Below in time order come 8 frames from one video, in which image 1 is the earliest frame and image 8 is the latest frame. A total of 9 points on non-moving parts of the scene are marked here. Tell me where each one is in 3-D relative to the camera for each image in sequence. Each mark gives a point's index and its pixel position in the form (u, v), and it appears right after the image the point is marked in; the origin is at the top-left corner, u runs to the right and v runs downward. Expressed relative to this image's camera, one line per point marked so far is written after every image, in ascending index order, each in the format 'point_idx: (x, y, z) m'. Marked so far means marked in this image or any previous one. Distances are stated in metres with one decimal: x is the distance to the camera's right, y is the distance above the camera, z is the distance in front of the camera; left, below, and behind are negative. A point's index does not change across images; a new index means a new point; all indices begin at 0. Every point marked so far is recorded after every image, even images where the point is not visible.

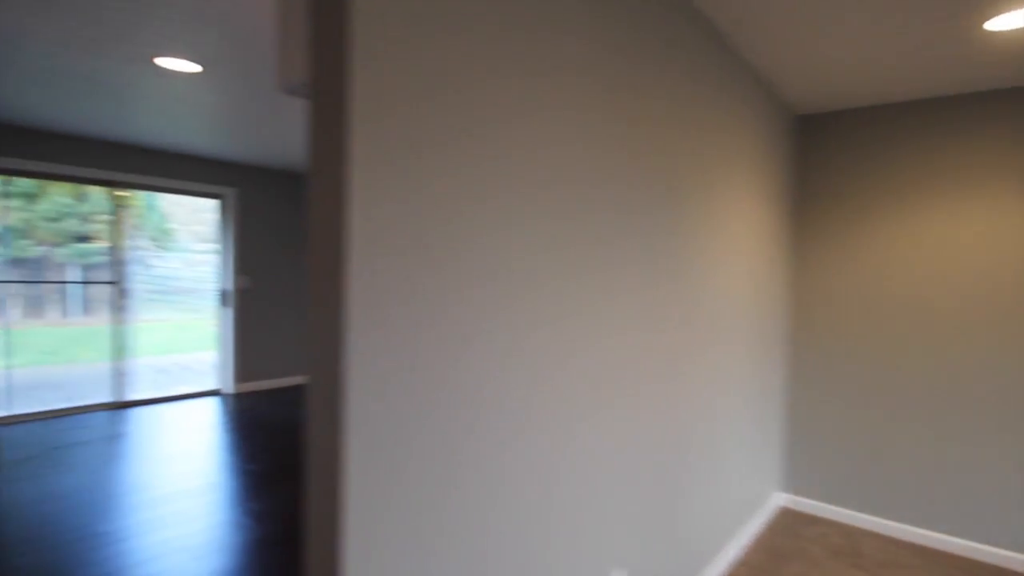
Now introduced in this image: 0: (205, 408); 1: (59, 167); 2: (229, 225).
0: (-3.0, -1.2, +5.2) m
1: (-3.9, +1.0, +4.5) m
2: (-3.0, +0.7, +5.6) m
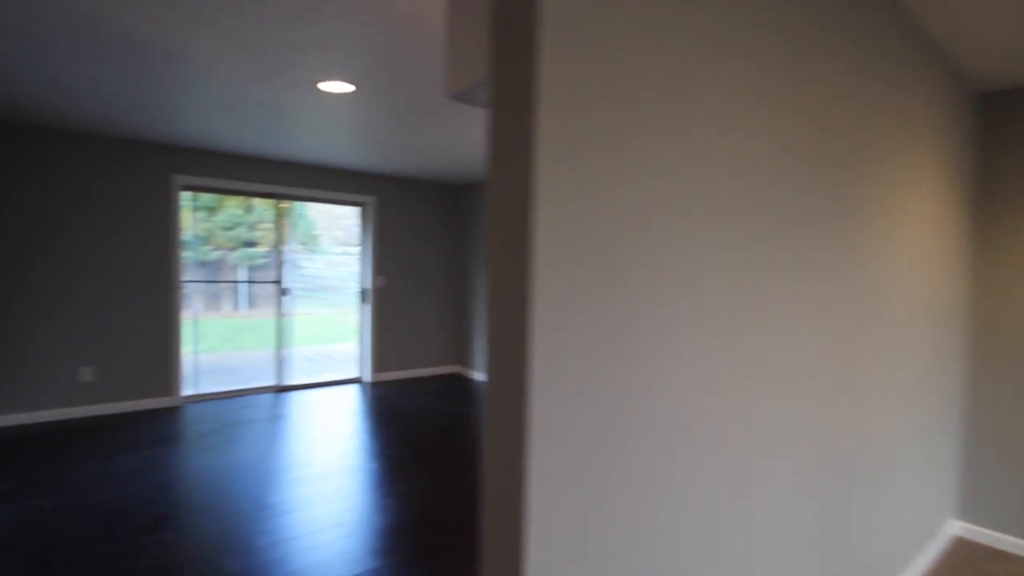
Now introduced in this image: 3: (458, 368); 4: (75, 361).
0: (-1.8, -1.2, +5.7) m
1: (-2.8, +1.1, +5.2) m
2: (-1.6, +0.7, +6.1) m
3: (-0.7, -1.1, +6.9) m
4: (-3.8, -0.6, +4.6) m
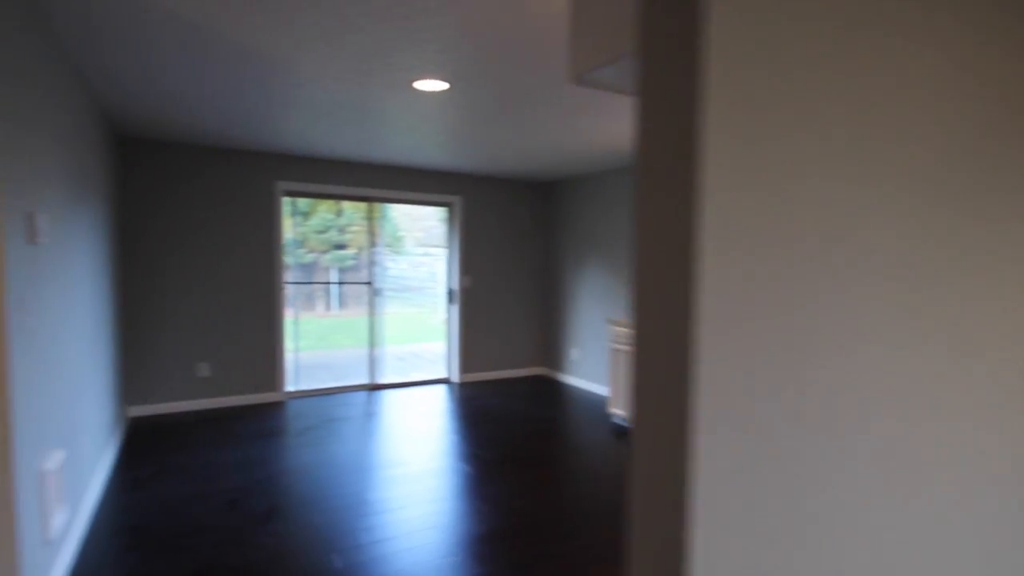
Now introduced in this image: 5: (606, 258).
0: (-0.8, -1.2, +5.8) m
1: (-1.9, +1.1, +5.4) m
2: (-0.6, +0.7, +6.2) m
3: (+0.4, -1.1, +6.8) m
4: (-3.0, -0.6, +4.9) m
5: (+1.1, +0.3, +5.7) m
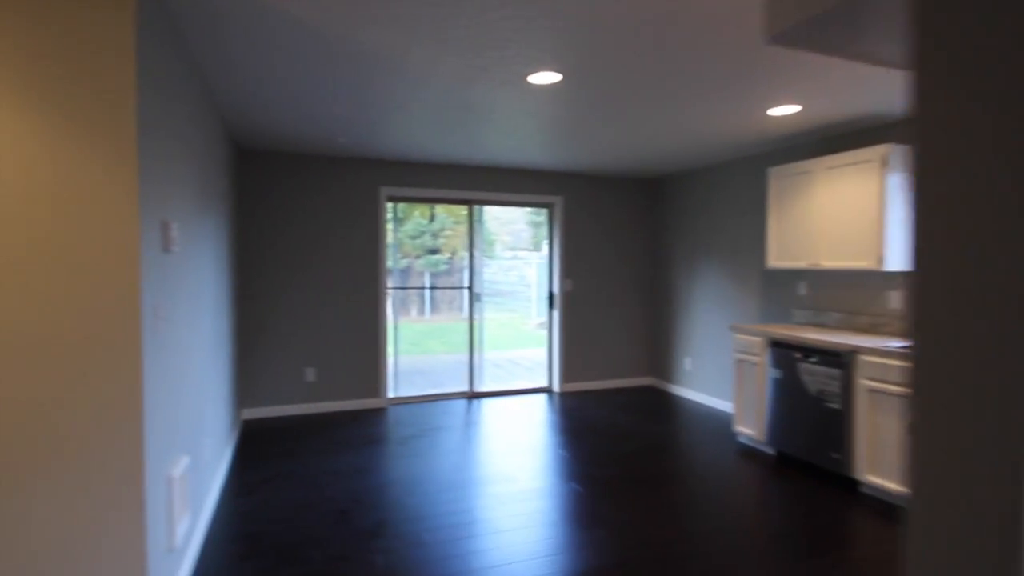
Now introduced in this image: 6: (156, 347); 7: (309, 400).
0: (+0.3, -1.2, +5.5) m
1: (-0.8, +1.0, +5.4) m
2: (+0.5, +0.6, +5.9) m
3: (+1.7, -1.1, +6.3) m
4: (-2.0, -0.7, +5.0) m
5: (+2.1, +0.3, +5.2) m
6: (-1.3, -0.2, +1.9) m
7: (-2.0, -1.1, +5.1) m
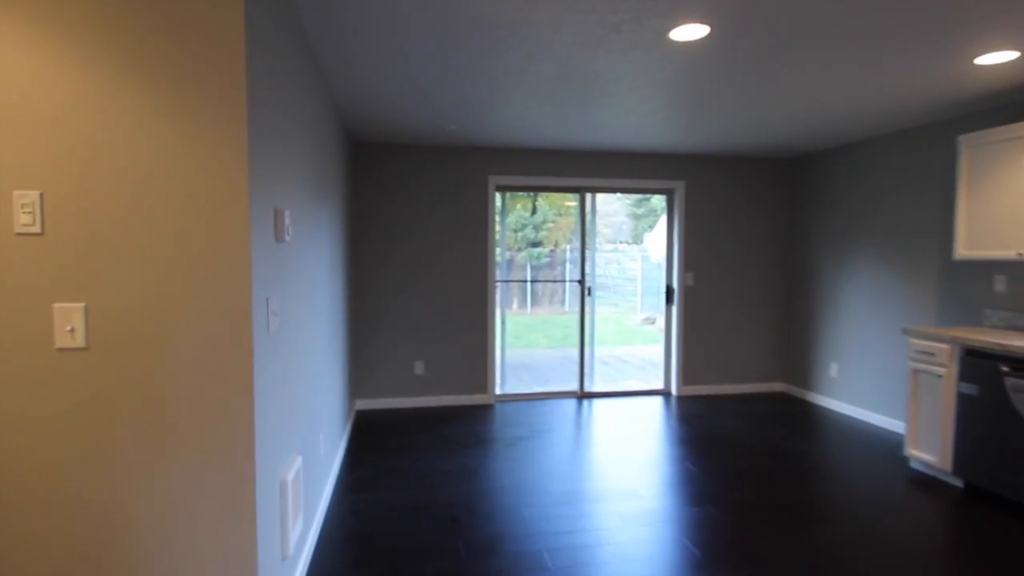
0: (+1.4, -1.2, +5.1) m
1: (+0.3, +1.1, +5.1) m
2: (+1.7, +0.7, +5.4) m
3: (+2.9, -1.1, +5.6) m
4: (-0.9, -0.6, +5.0) m
5: (+3.1, +0.3, +4.4) m
6: (-0.8, -0.2, +1.8) m
7: (-0.9, -1.0, +5.0) m
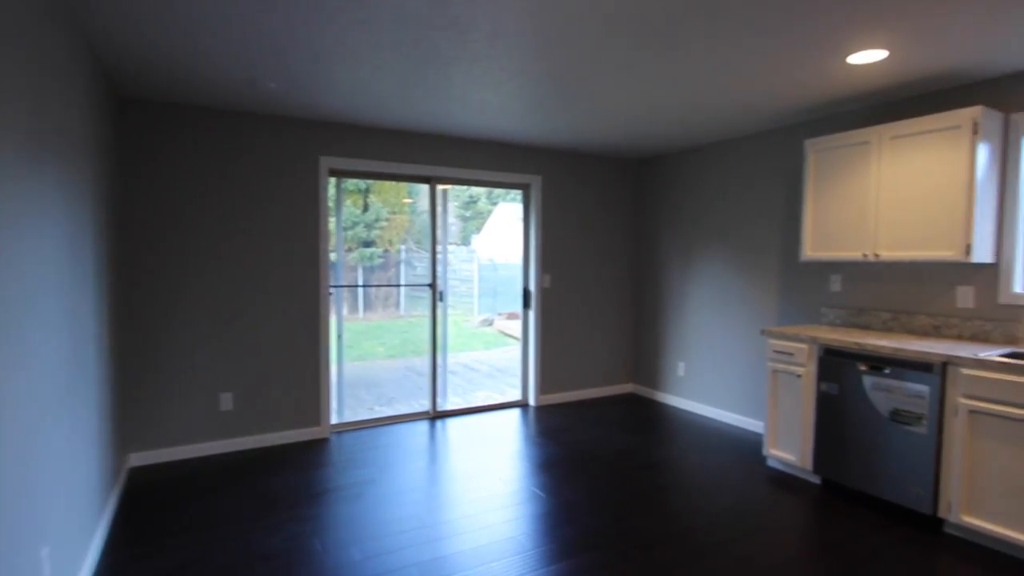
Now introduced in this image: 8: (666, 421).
0: (0.0, -1.2, +4.6) m
1: (-1.1, +1.0, +4.3) m
2: (+0.2, +0.7, +5.0) m
3: (+1.3, -1.1, +5.6) m
4: (-2.1, -0.7, +3.8) m
5: (+1.9, +0.3, +4.5) m
6: (-1.0, -0.2, +0.8) m
7: (-2.1, -1.1, +3.9) m
8: (+1.4, -1.2, +4.6) m
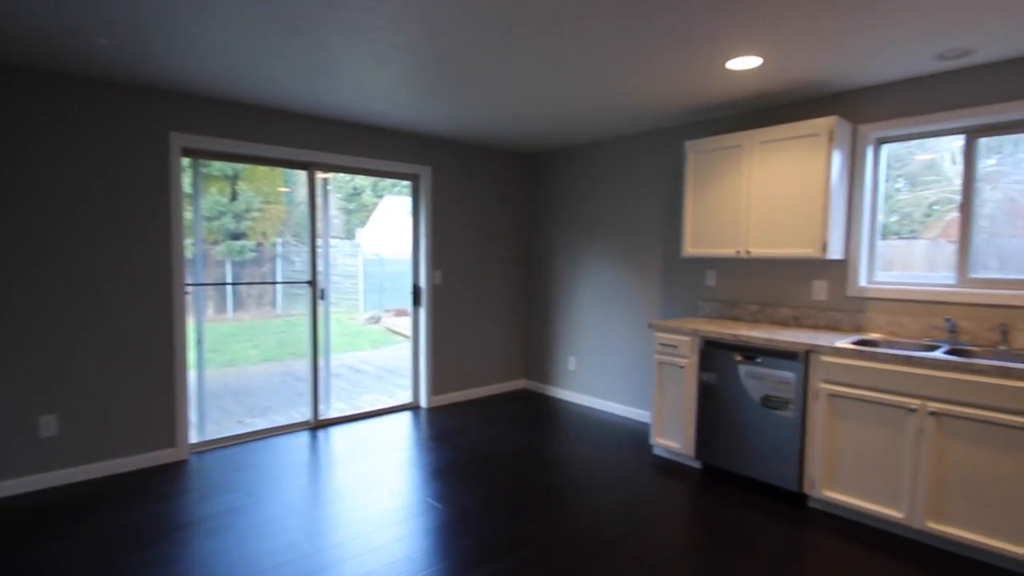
0: (-0.9, -1.2, +4.4) m
1: (-1.9, +1.0, +3.8) m
2: (-0.8, +0.7, +4.8) m
3: (+0.2, -1.0, +5.6) m
4: (-2.9, -0.7, +3.2) m
5: (+0.9, +0.4, +4.6) m
6: (-1.1, -0.3, +0.4) m
7: (-2.8, -1.1, +3.2) m
8: (+0.4, -1.1, +4.7) m
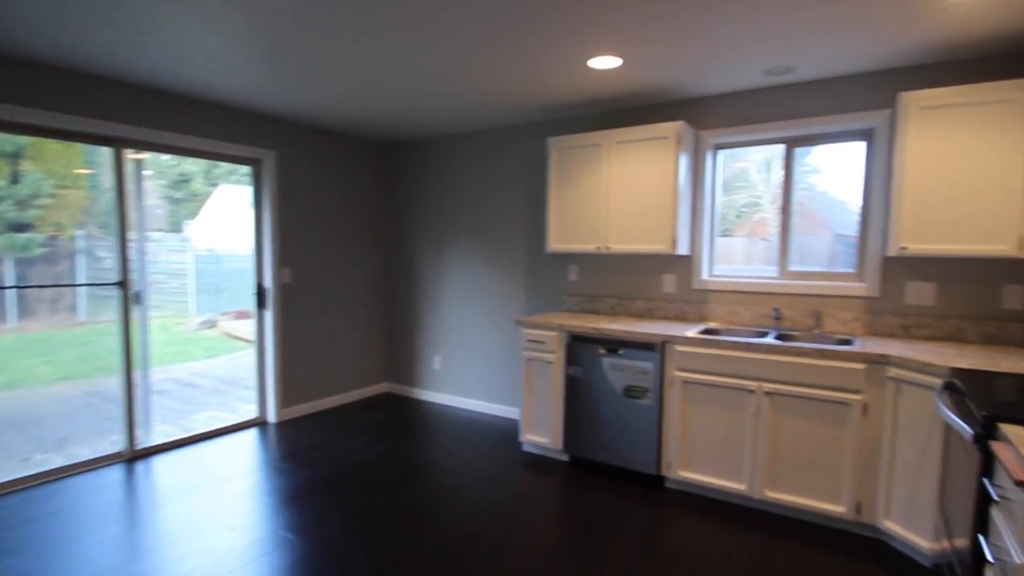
0: (-1.9, -1.2, +3.9) m
1: (-2.8, +1.0, +3.0) m
2: (-2.0, +0.7, +4.3) m
3: (-1.2, -1.0, +5.3) m
4: (-3.5, -0.8, +2.2) m
5: (-0.3, +0.4, +4.6) m
6: (-1.1, -0.3, 0.0) m
7: (-3.5, -1.1, +2.2) m
8: (-0.7, -1.1, +4.5) m
